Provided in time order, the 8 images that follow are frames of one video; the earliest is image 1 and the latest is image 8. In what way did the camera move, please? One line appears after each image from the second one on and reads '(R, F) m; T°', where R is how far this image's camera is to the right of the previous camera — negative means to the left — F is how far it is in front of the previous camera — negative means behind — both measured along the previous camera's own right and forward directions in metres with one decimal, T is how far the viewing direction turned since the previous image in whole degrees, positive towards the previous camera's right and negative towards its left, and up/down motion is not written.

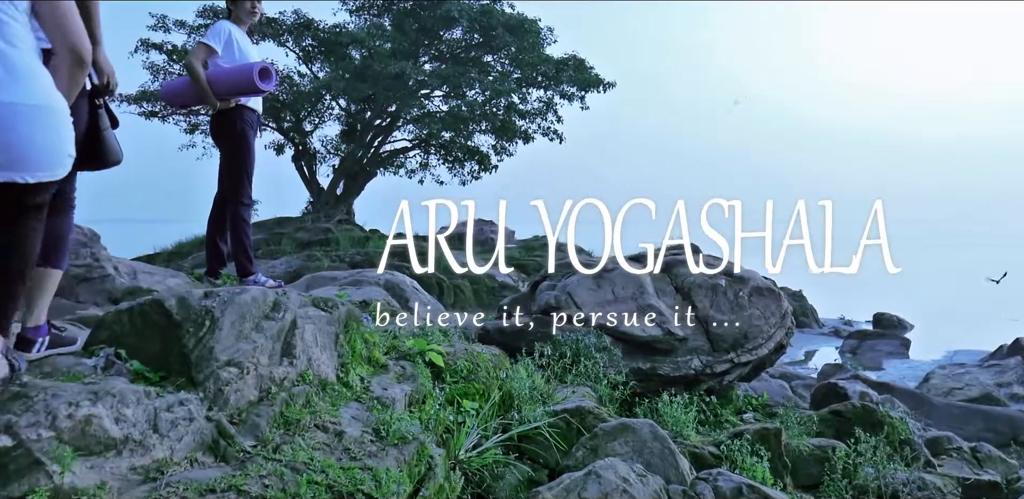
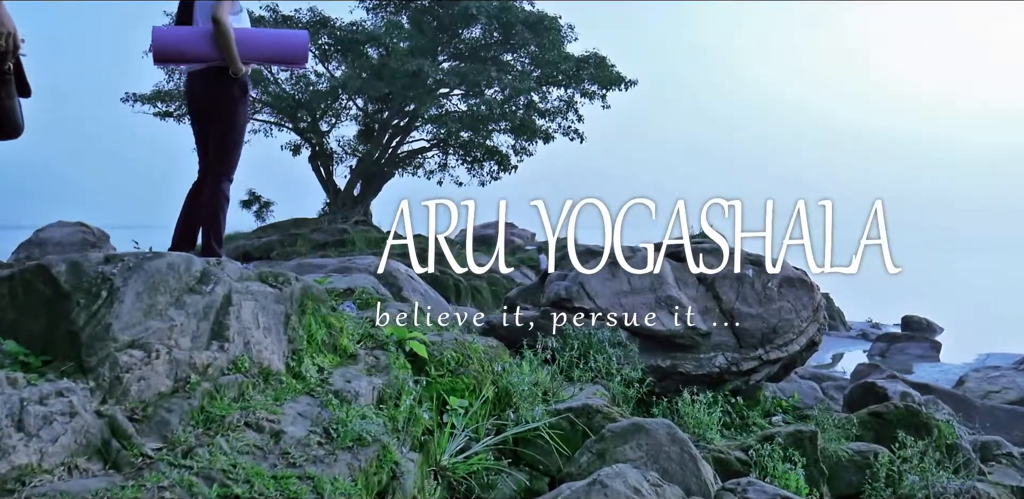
(+0.1, +0.6) m; -1°
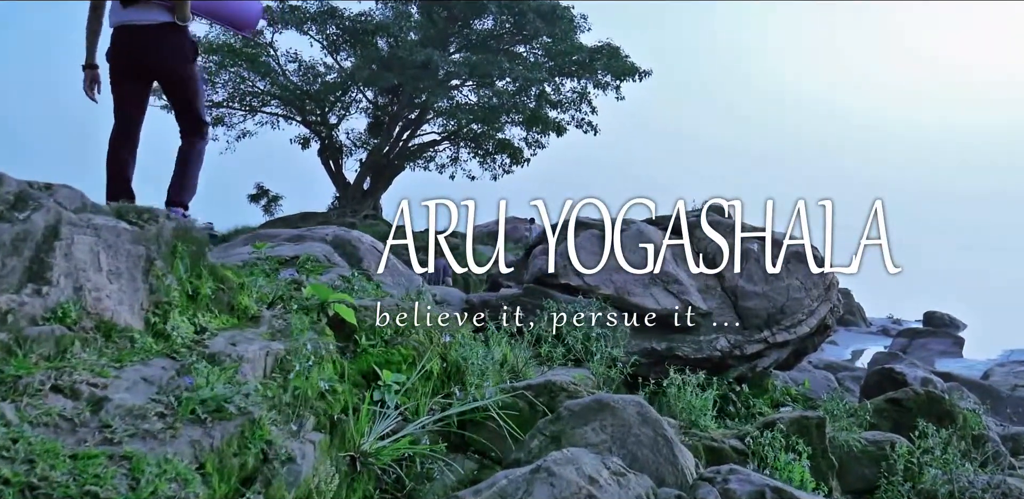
(+0.2, +0.6) m; -1°
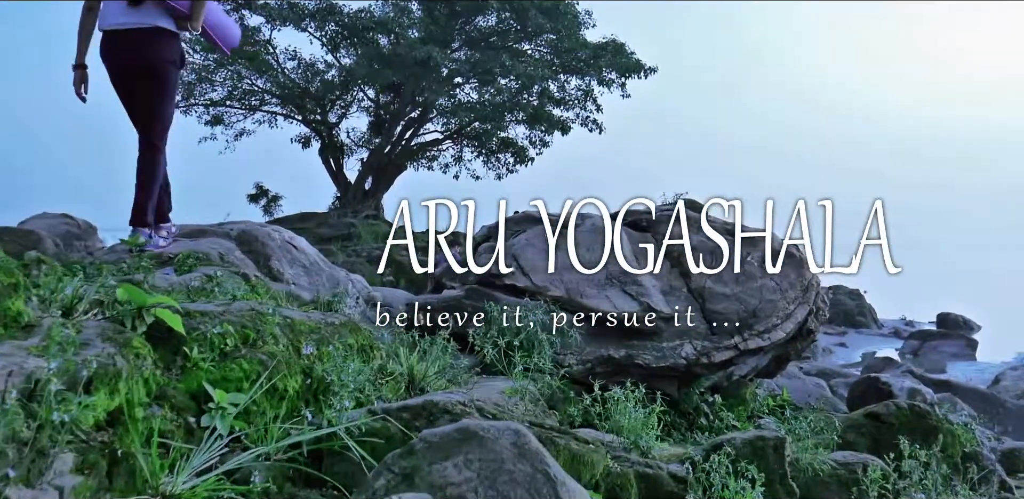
(+0.3, +0.5) m; -1°
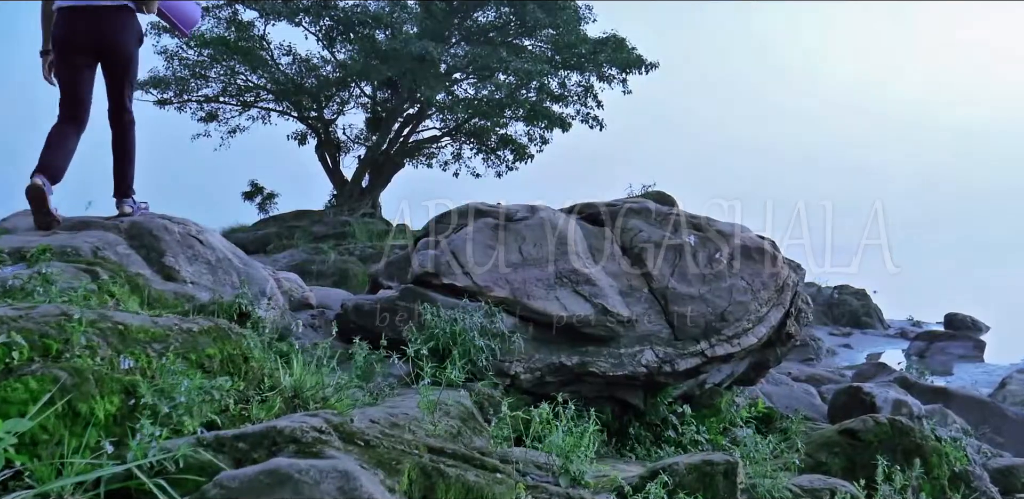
(+0.3, +0.5) m; 0°
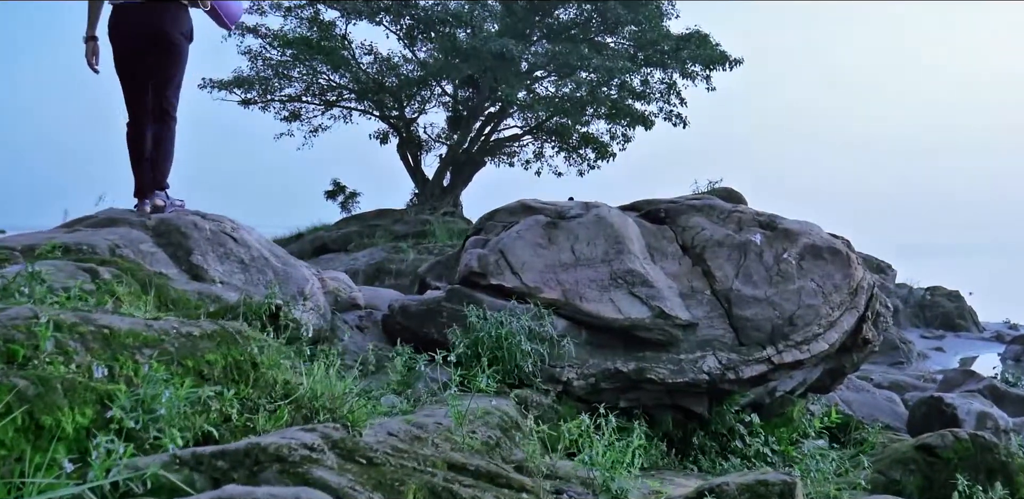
(+0.1, +0.3) m; -4°
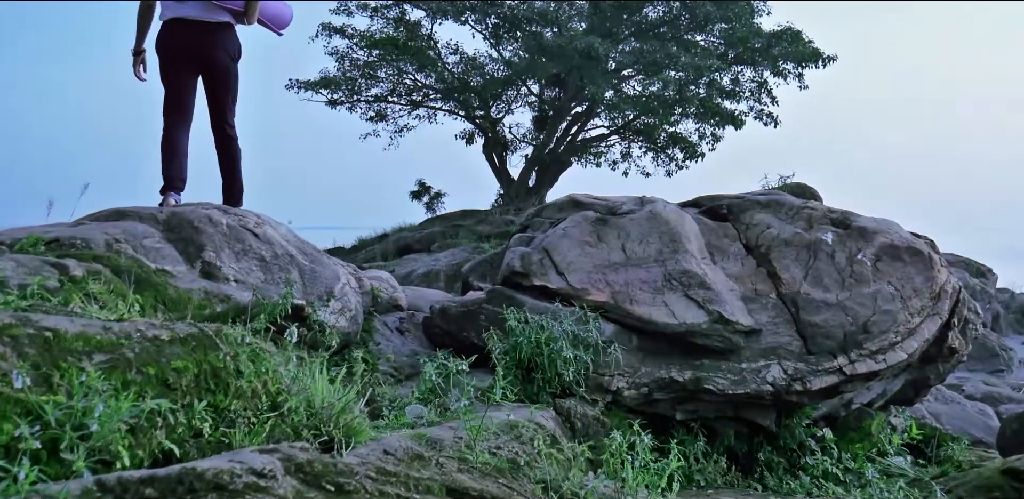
(+0.2, +0.3) m; -4°
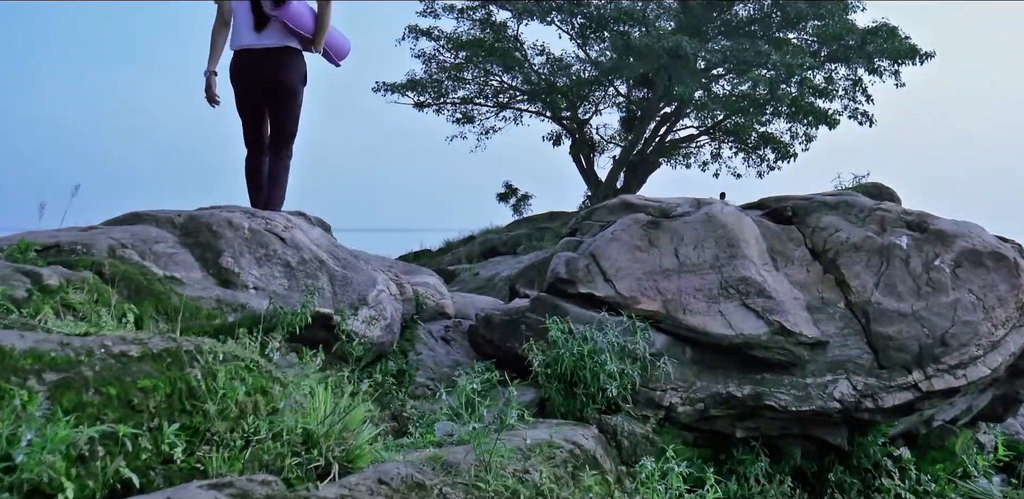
(+0.2, +0.3) m; -4°
